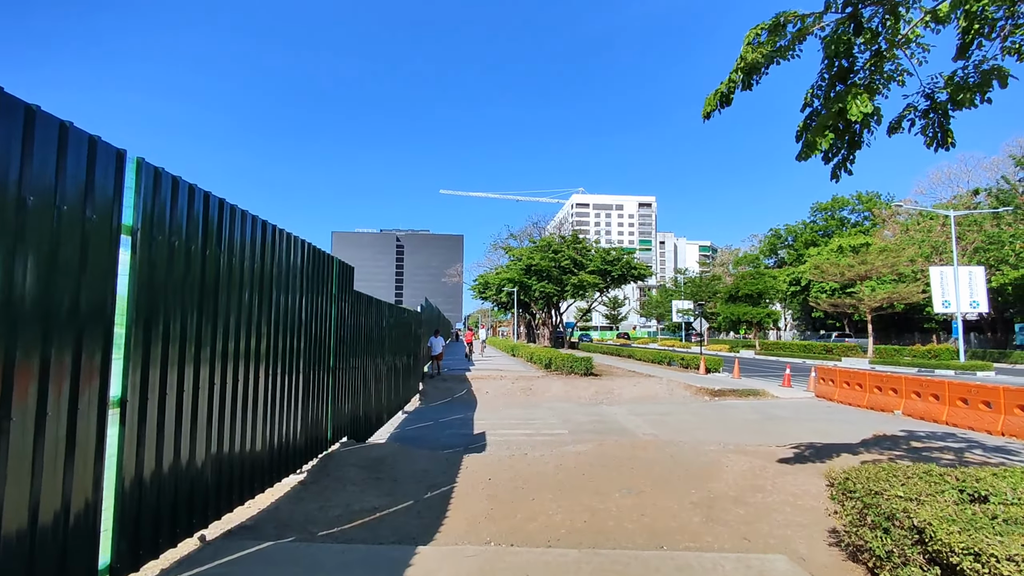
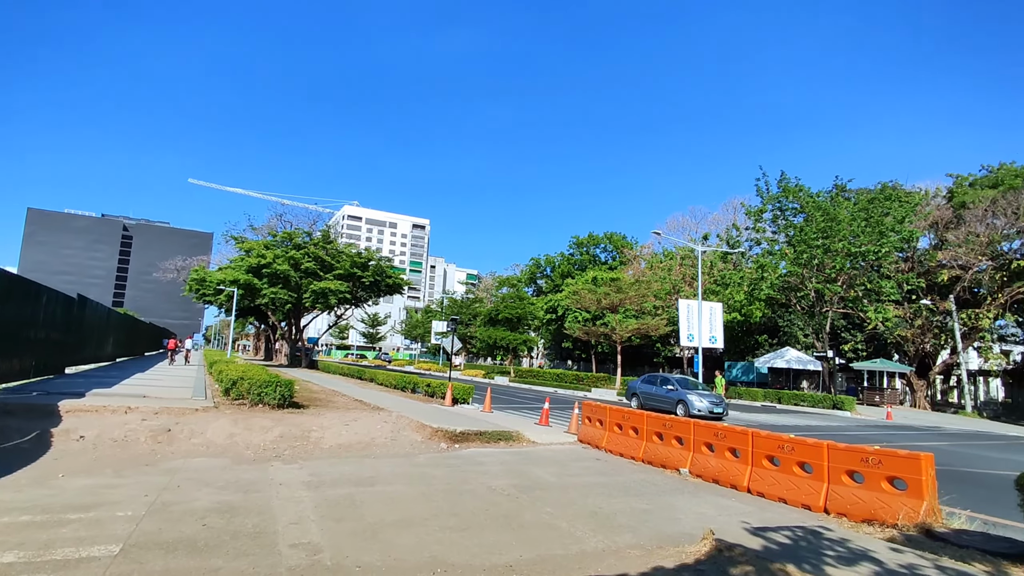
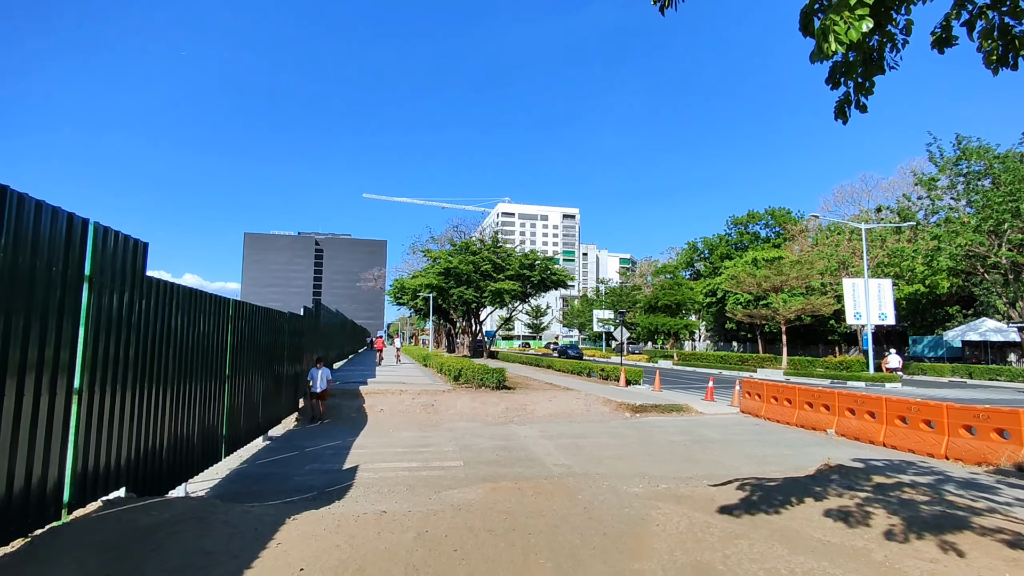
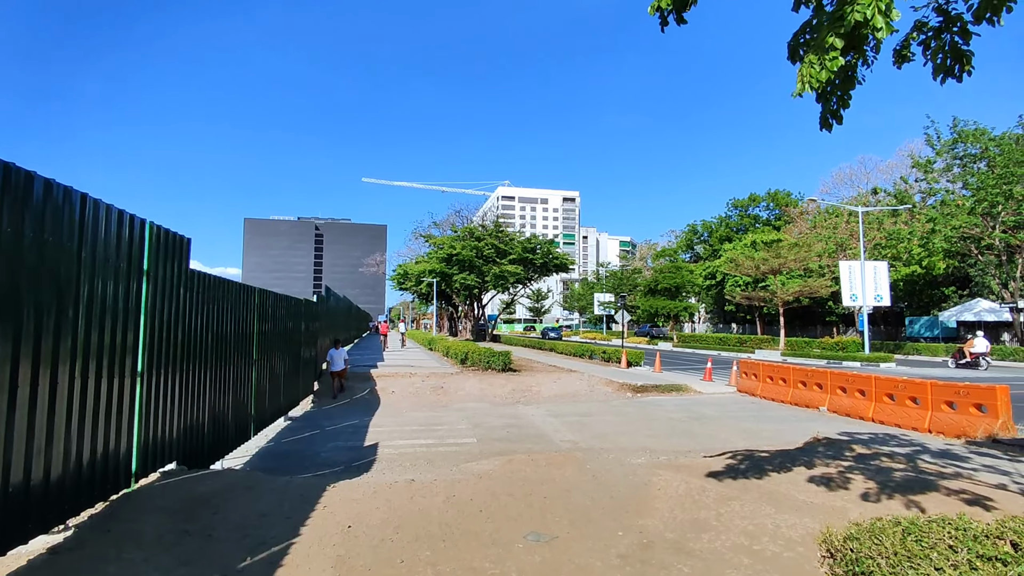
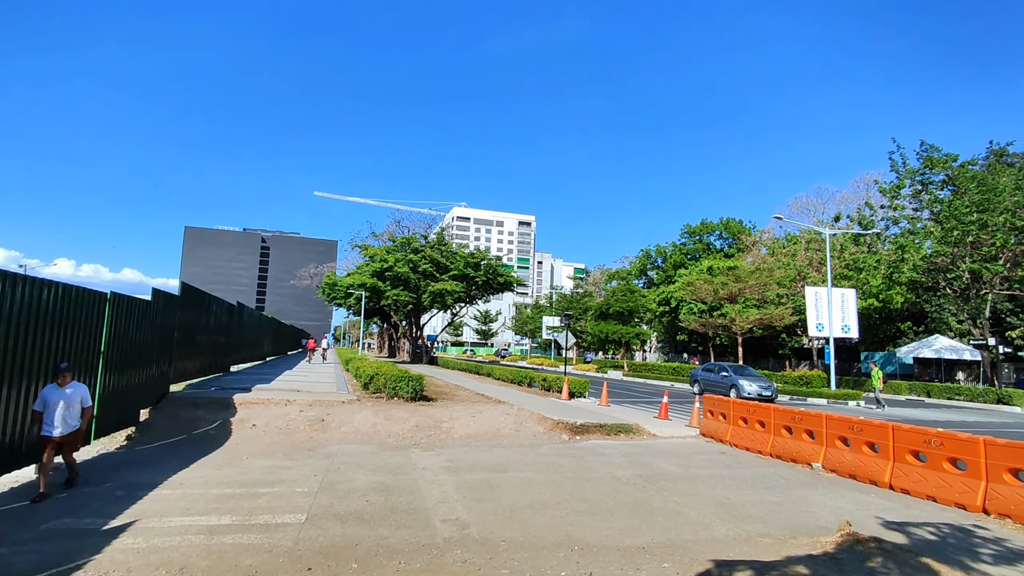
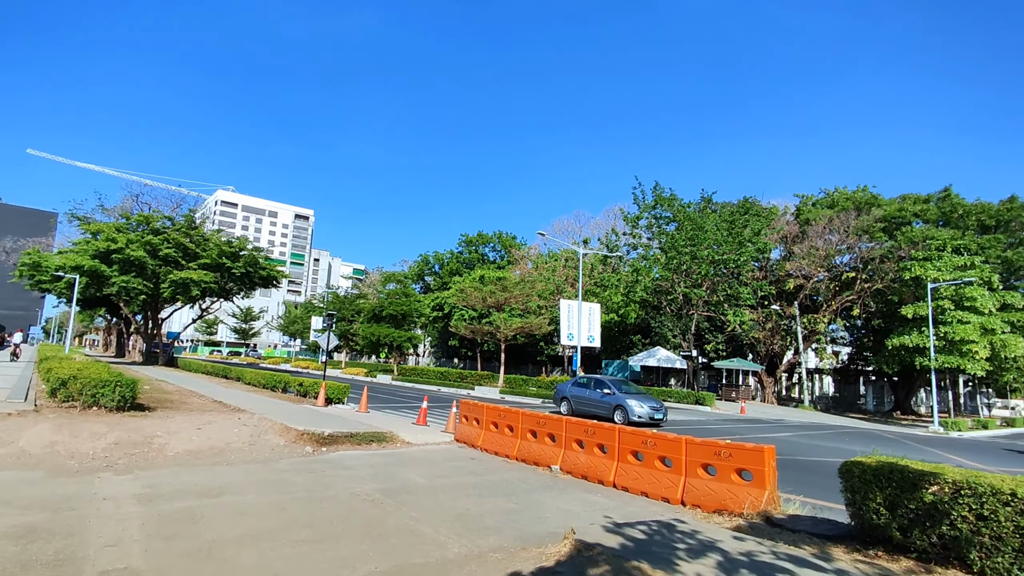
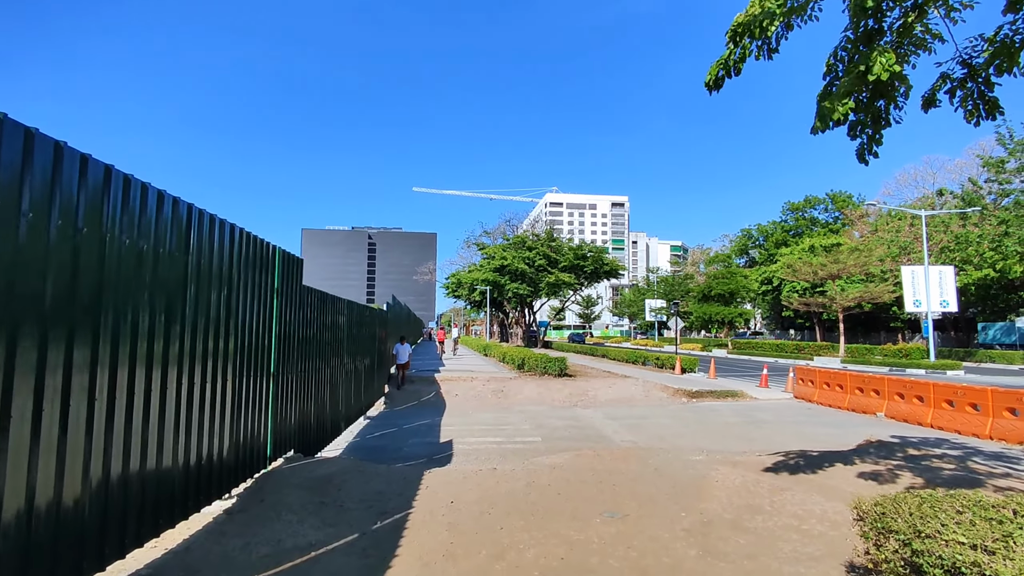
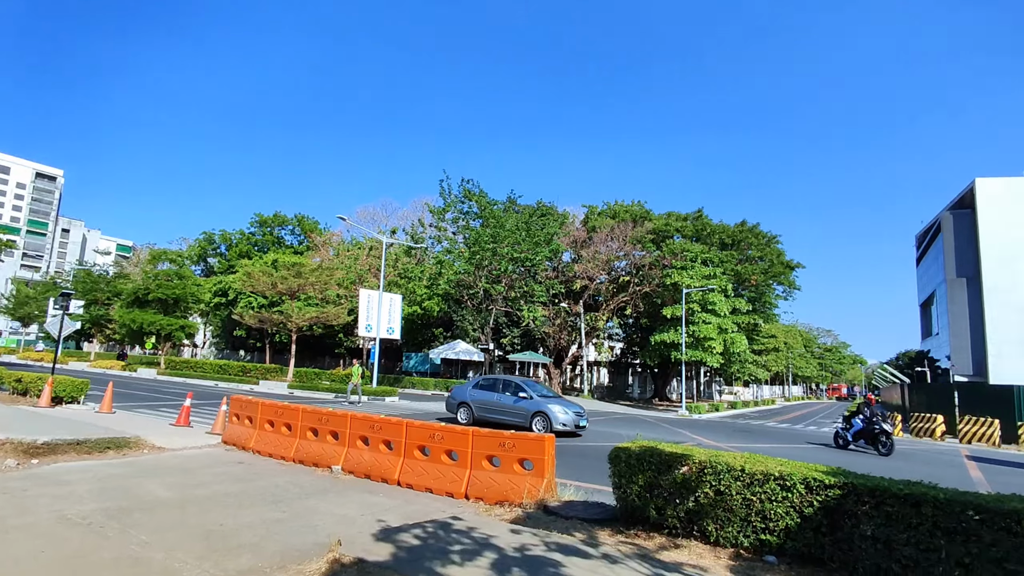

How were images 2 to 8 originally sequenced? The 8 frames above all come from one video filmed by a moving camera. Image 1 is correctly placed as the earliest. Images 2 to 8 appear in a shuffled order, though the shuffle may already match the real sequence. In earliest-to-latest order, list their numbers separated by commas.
7, 4, 3, 5, 2, 6, 8
